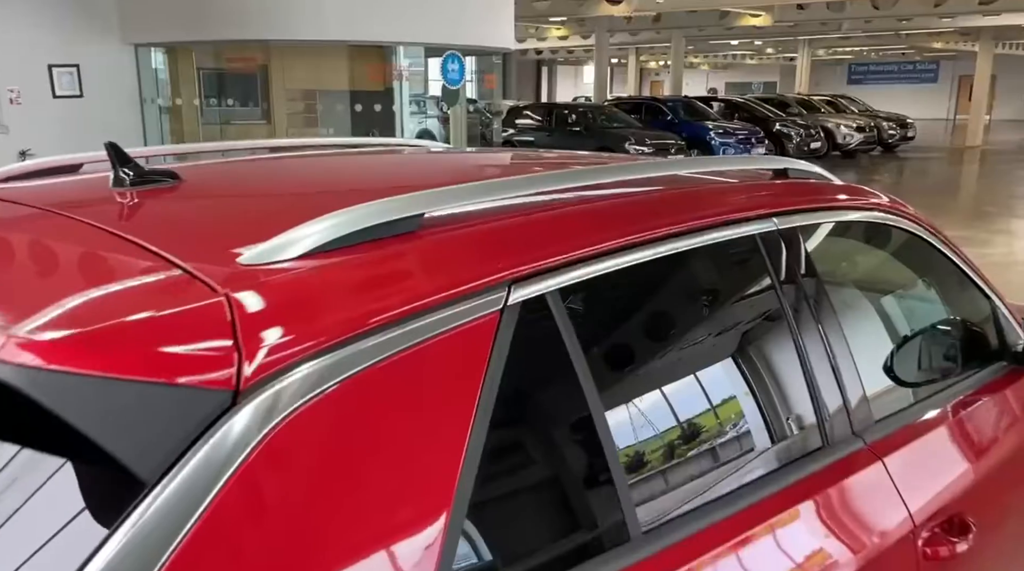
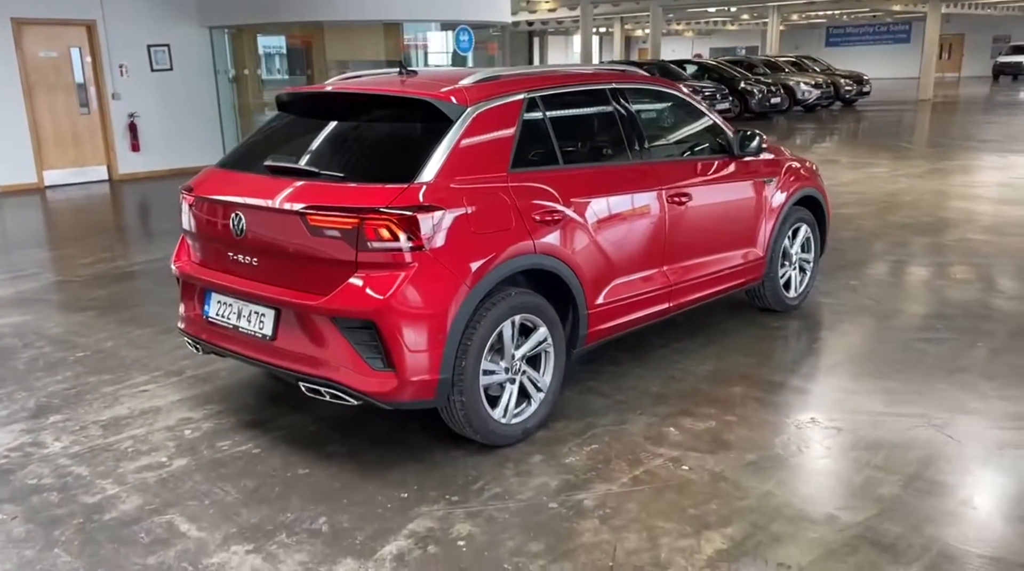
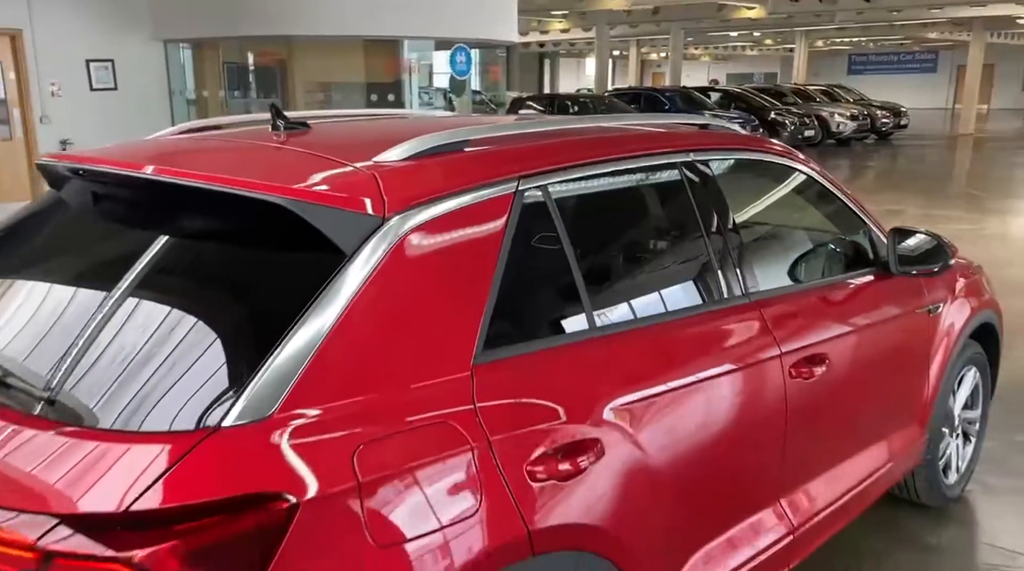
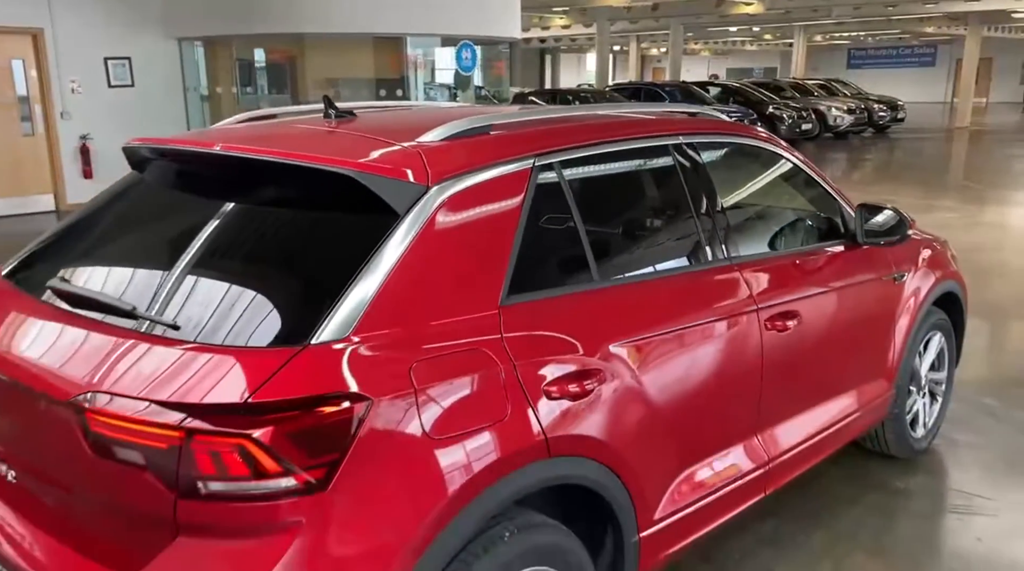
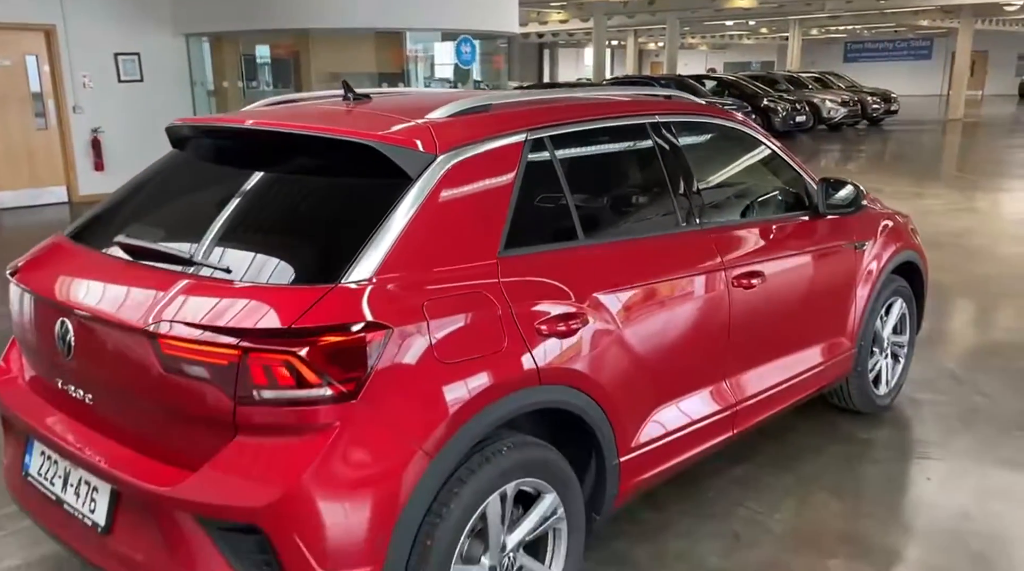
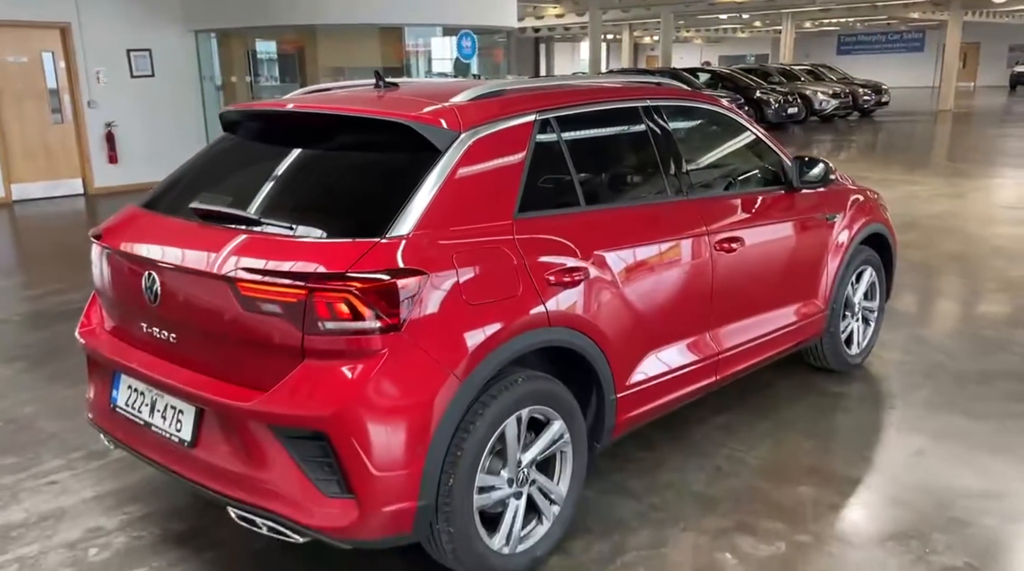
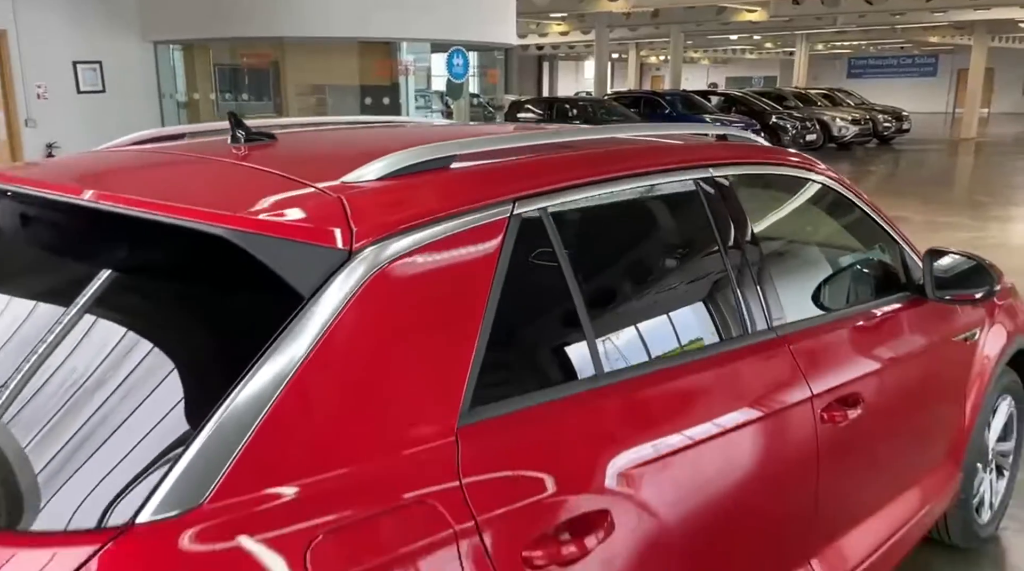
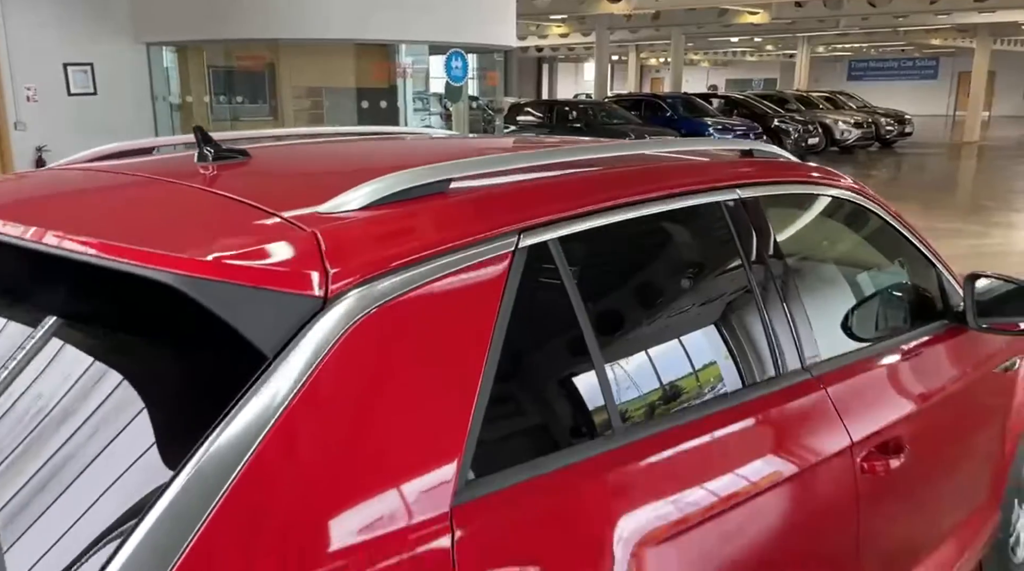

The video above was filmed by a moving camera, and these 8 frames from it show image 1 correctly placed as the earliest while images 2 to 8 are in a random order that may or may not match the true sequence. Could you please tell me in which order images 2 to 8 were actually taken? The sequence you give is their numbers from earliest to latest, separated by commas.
8, 7, 3, 4, 5, 6, 2
